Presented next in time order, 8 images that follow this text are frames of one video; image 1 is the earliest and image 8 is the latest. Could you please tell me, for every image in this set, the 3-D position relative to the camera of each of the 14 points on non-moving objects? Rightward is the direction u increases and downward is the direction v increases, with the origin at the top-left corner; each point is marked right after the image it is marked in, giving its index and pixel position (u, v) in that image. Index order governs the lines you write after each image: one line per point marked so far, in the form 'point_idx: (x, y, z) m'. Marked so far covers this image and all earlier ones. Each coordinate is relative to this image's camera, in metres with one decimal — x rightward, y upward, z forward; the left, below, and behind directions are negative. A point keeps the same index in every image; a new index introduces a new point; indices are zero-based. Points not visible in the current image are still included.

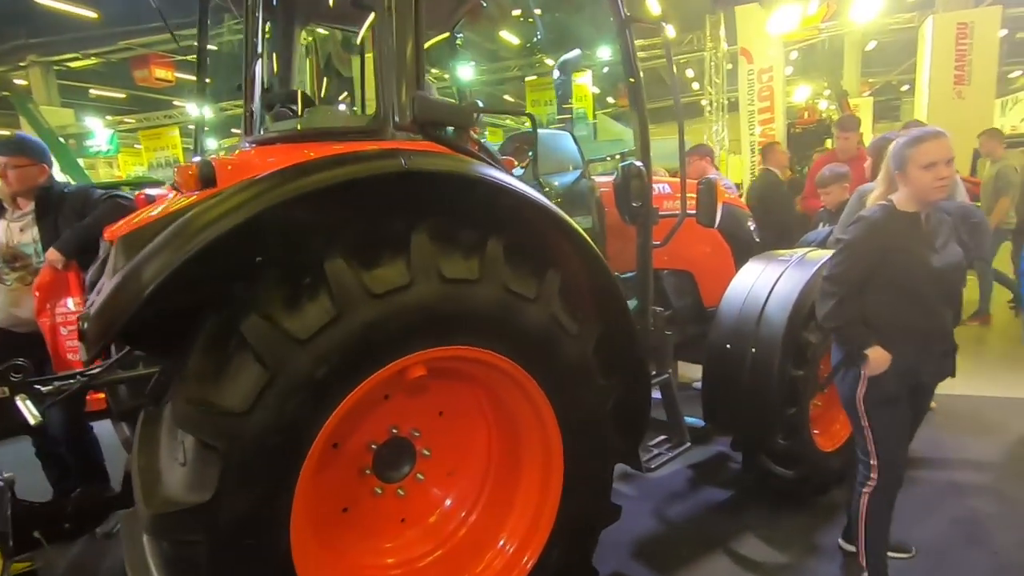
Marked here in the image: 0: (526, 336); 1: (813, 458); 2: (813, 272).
0: (0.0, -0.1, +1.8) m
1: (+1.4, -0.8, +2.8) m
2: (+1.4, +0.1, +2.8) m
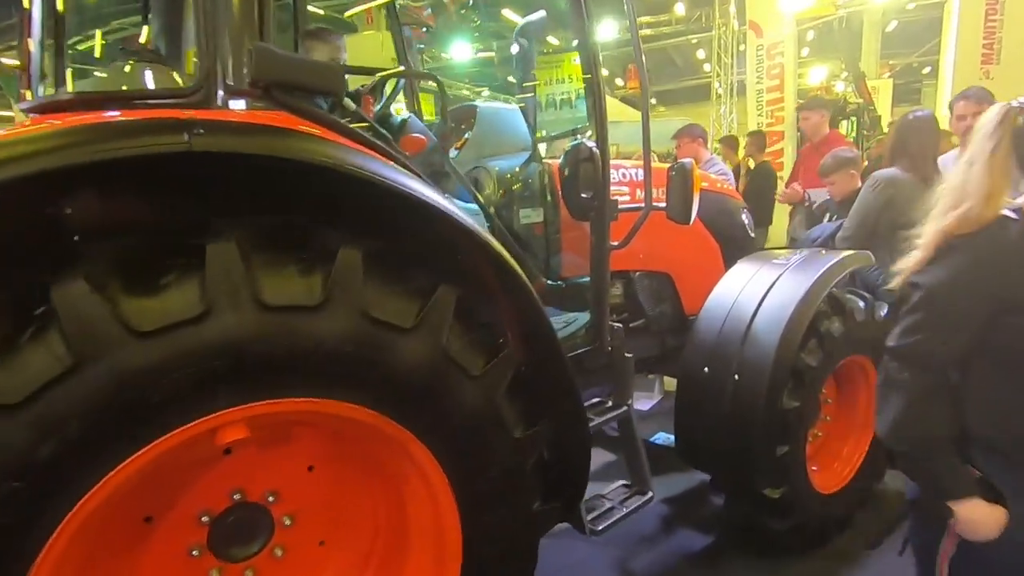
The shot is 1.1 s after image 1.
0: (-0.2, -0.2, +1.3) m
1: (+1.1, -0.8, +2.3) m
2: (+1.1, 0.0, +2.3) m
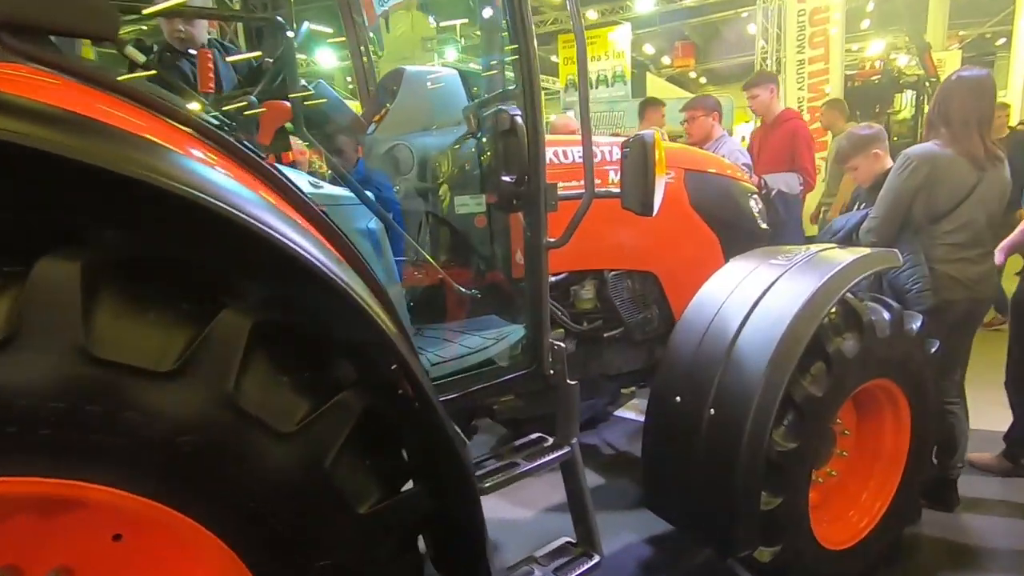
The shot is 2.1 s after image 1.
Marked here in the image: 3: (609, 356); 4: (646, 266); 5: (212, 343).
0: (-0.5, -0.2, +0.9) m
1: (+0.9, -0.8, +1.9) m
2: (+0.9, 0.0, +1.8) m
3: (+0.4, -0.3, +2.4) m
4: (+0.5, +0.1, +2.4) m
5: (-0.4, -0.1, +0.9) m
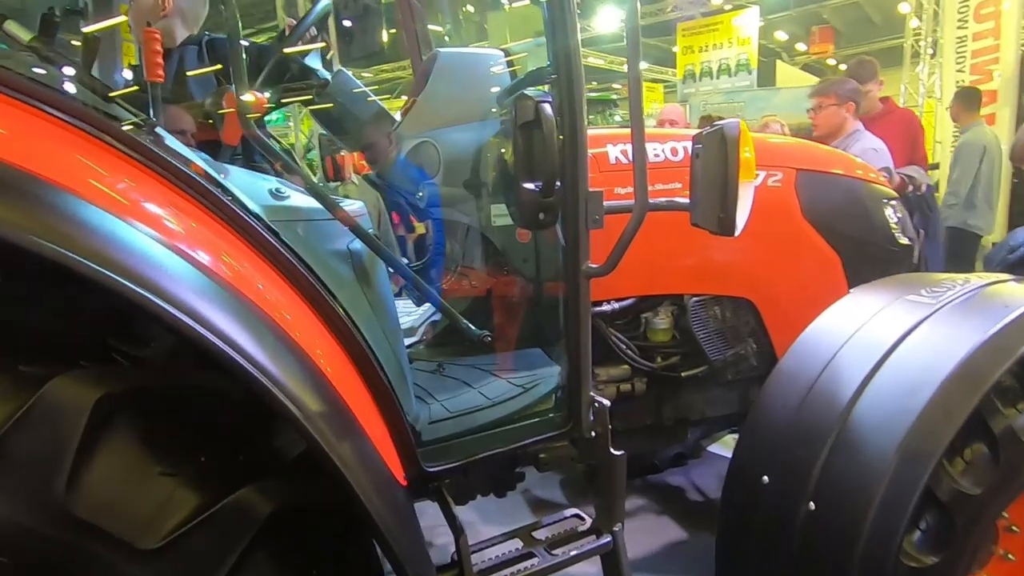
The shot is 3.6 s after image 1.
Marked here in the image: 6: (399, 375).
0: (-0.6, -0.3, +0.6) m
1: (+0.9, -0.9, +1.3) m
2: (+1.0, -0.1, +1.3) m
3: (+0.6, -0.3, +2.0) m
4: (+0.7, 0.0, +1.9) m
5: (-0.5, -0.1, +0.7) m
6: (-0.2, -0.2, +1.2) m
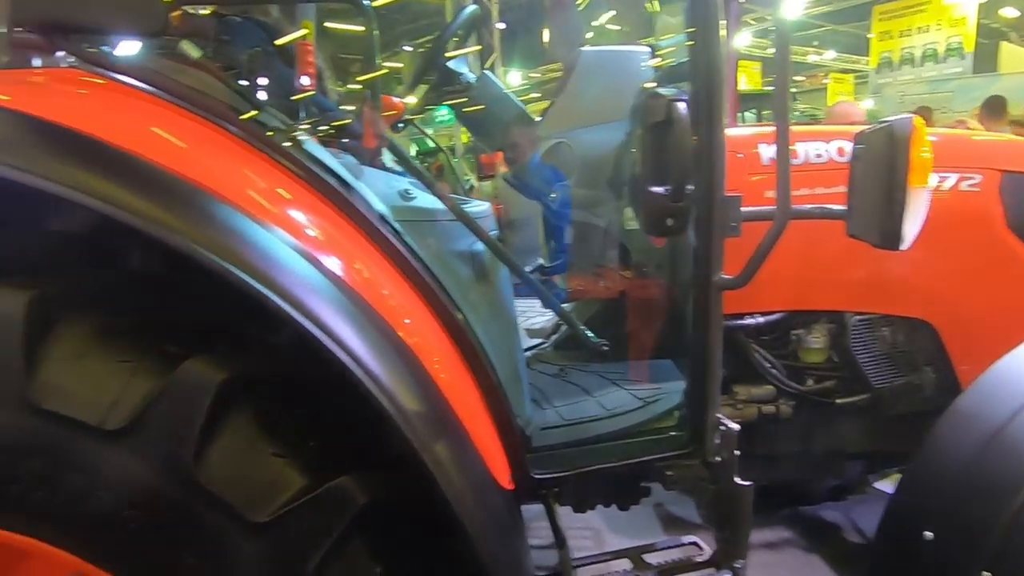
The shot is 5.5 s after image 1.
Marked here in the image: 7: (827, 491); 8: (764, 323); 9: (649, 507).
0: (-0.5, -0.3, +0.7) m
1: (+1.1, -1.0, +1.0) m
2: (+1.2, -0.2, +1.0) m
3: (+0.9, -0.4, +1.7) m
4: (+1.1, -0.1, +1.6) m
5: (-0.4, -0.1, +0.7) m
6: (0.0, -0.2, +1.2) m
7: (+1.3, -0.8, +2.5) m
8: (+0.7, -0.1, +1.7) m
9: (+0.5, -0.9, +2.5) m
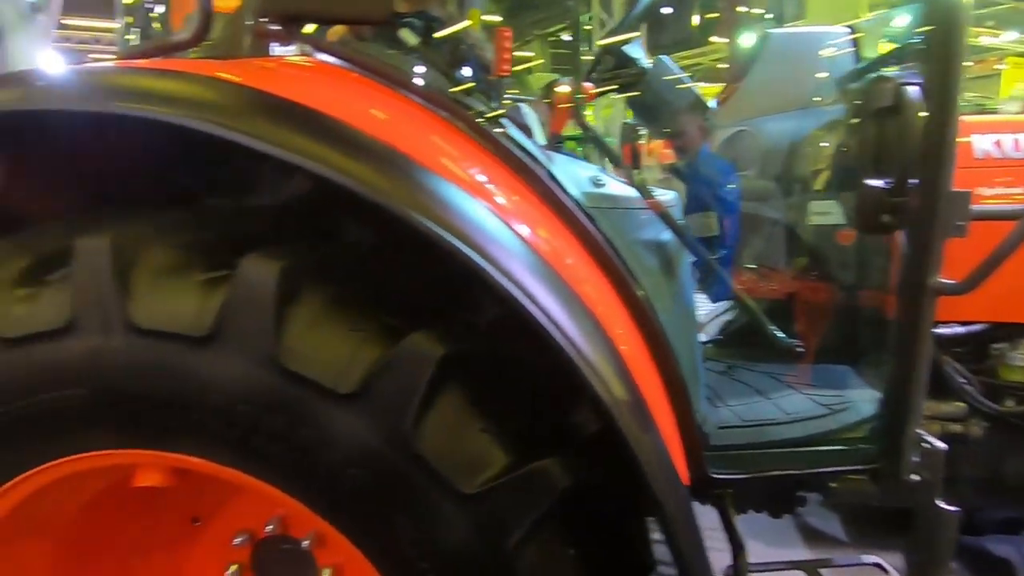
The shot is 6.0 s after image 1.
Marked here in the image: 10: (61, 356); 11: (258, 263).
0: (-0.2, -0.2, +0.8) m
1: (+1.4, -1.0, +0.8) m
2: (+1.5, -0.2, +0.8) m
3: (+1.3, -0.4, +1.5) m
4: (+1.5, -0.1, +1.4) m
5: (-0.1, -0.1, +0.8) m
6: (+0.3, -0.2, +1.2) m
7: (+1.8, -0.9, +2.3) m
8: (+1.1, -0.1, +1.5) m
9: (+1.0, -0.9, +2.4) m
10: (-0.6, -0.1, +0.8) m
11: (-0.3, 0.0, +0.8) m
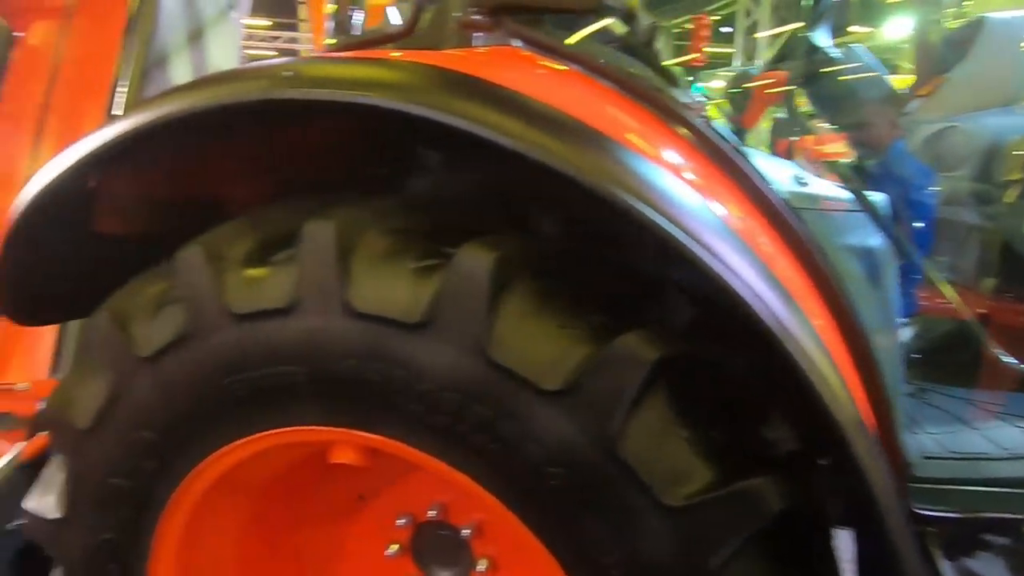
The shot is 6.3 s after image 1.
0: (0.0, -0.2, +0.8) m
1: (+1.6, -1.1, +0.6) m
2: (+1.7, -0.3, +0.5) m
3: (+1.7, -0.5, +1.3) m
4: (+1.8, -0.2, +1.1) m
5: (+0.1, -0.1, +0.8) m
6: (+0.6, -0.2, +1.1) m
7: (+2.2, -1.0, +1.9) m
8: (+1.4, -0.2, +1.3) m
9: (+1.5, -0.9, +2.1) m
10: (-0.3, -0.1, +0.9) m
11: (0.0, 0.0, +0.8) m
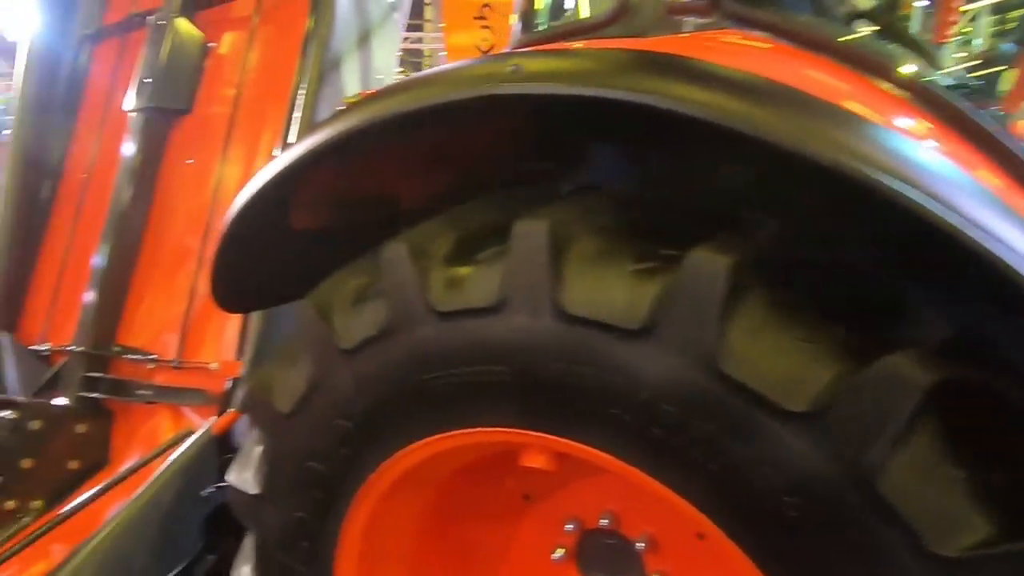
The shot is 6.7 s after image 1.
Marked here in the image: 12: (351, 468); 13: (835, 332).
0: (+0.3, -0.2, +0.7) m
1: (+1.7, -1.2, +0.2) m
2: (+1.9, -0.4, +0.1) m
3: (+2.0, -0.5, +0.9) m
4: (+2.1, -0.2, +0.7) m
5: (+0.4, -0.1, +0.7) m
6: (+0.9, -0.2, +0.9) m
7: (+2.6, -1.0, +1.5) m
8: (+1.8, -0.2, +1.0) m
9: (+2.0, -1.0, +1.8) m
10: (0.0, -0.1, +0.8) m
11: (+0.2, 0.0, +0.7) m
12: (-0.3, -0.3, +1.0) m
13: (+0.4, -0.1, +0.7) m
